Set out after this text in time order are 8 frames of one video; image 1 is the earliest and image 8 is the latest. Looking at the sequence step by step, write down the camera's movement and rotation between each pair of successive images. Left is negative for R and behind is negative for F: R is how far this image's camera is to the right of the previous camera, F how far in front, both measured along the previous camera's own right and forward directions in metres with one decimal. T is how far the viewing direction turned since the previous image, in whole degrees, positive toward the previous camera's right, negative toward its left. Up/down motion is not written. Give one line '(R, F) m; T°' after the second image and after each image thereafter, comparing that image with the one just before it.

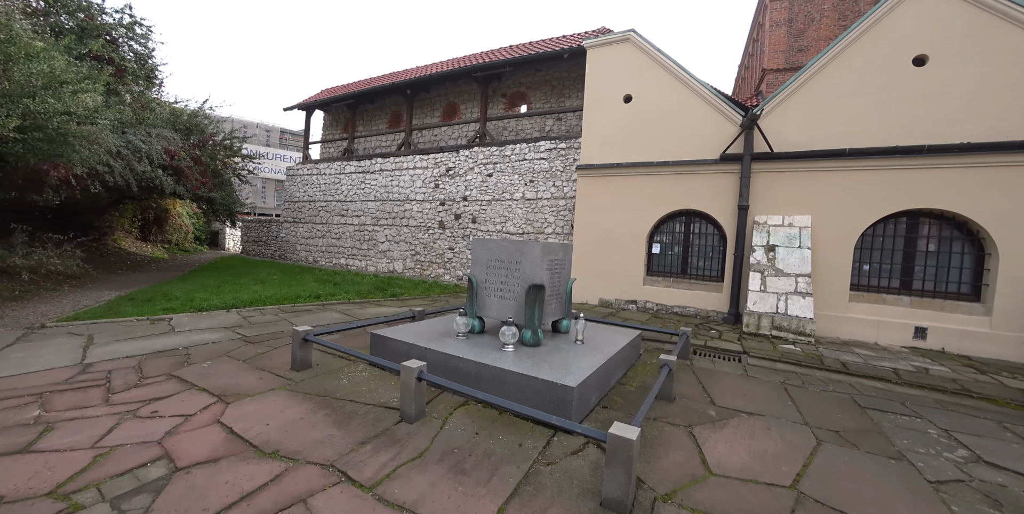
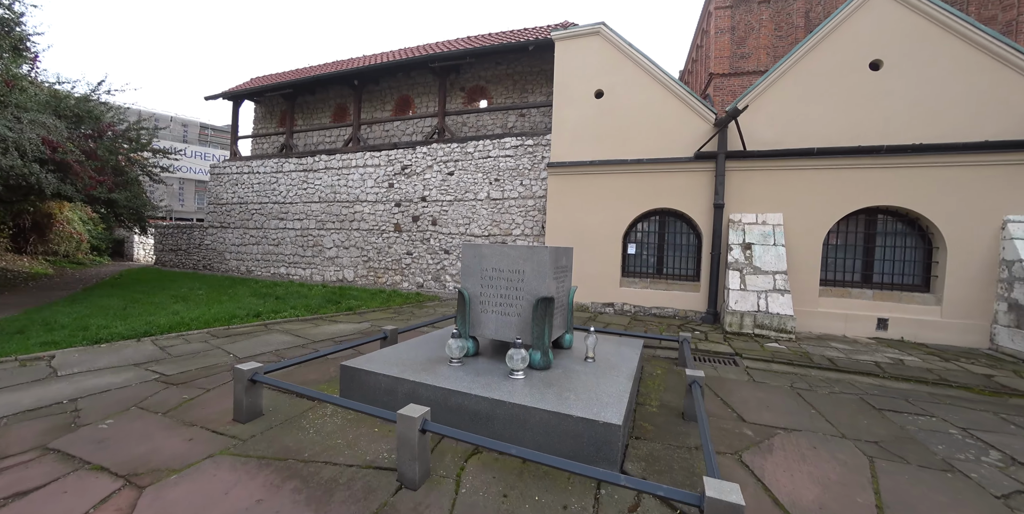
(-0.5, +0.7) m; +8°
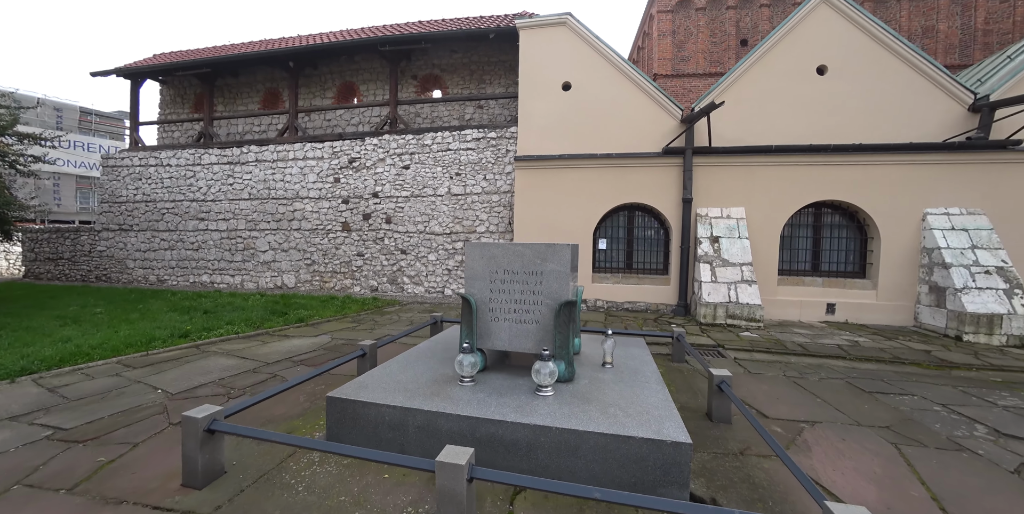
(-0.6, +0.5) m; +9°
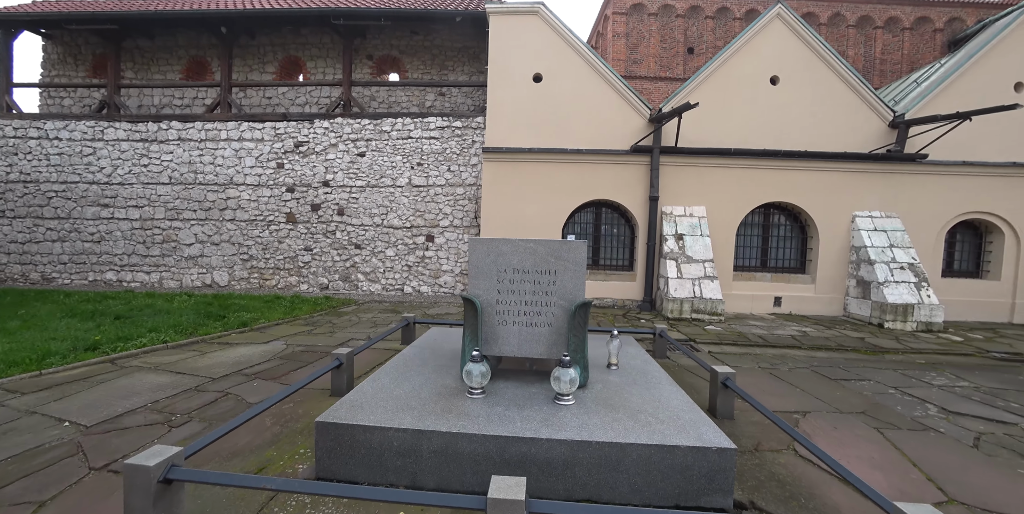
(-0.5, +0.3) m; +9°
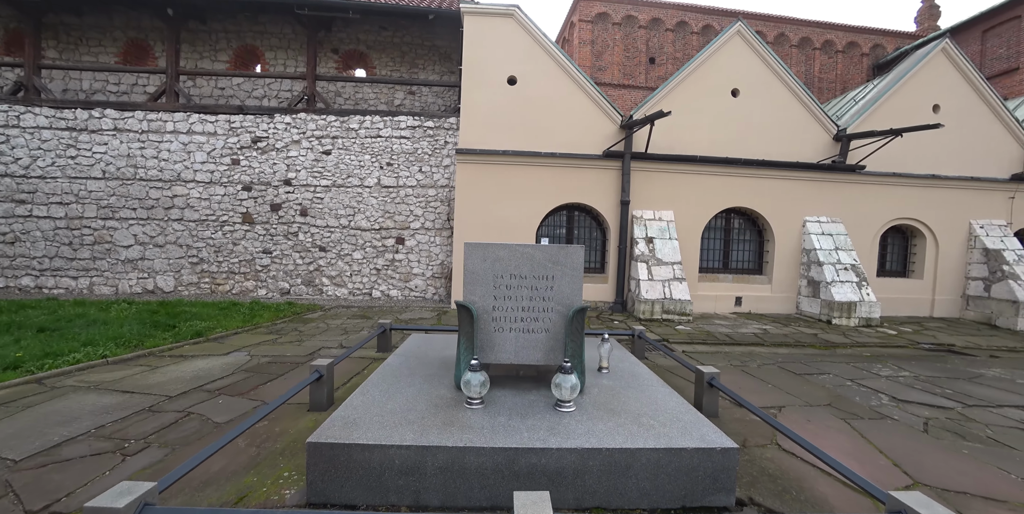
(-0.3, +0.1) m; +6°
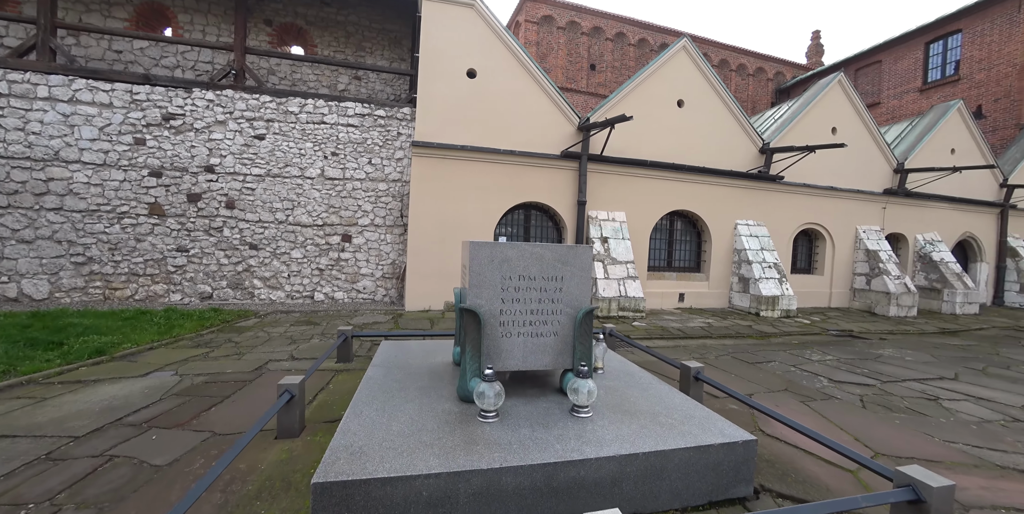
(-0.5, +0.2) m; +10°
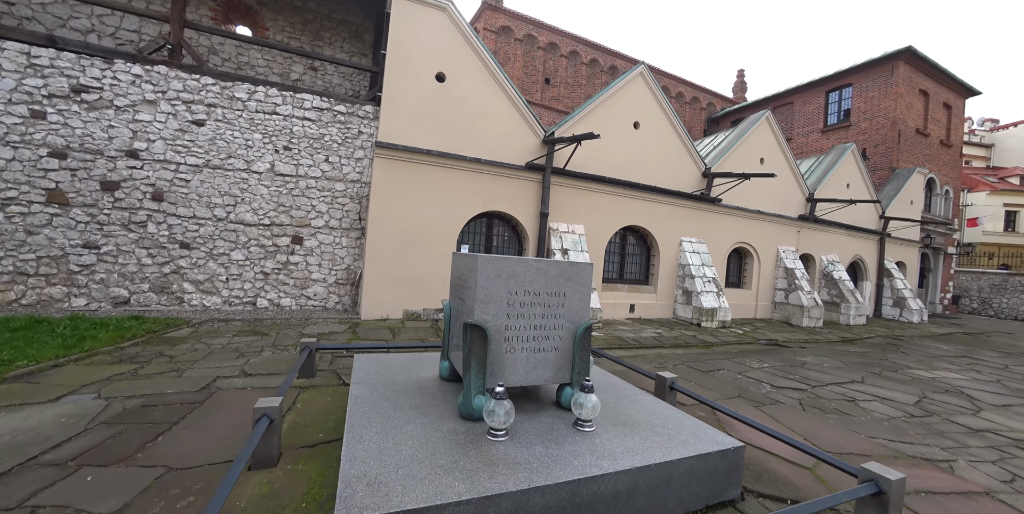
(-0.5, 0.0) m; +9°
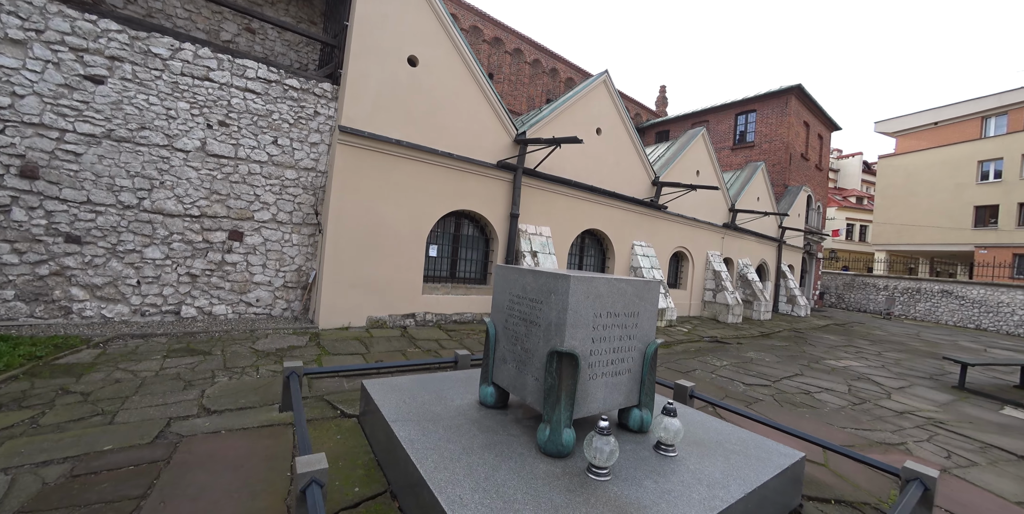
(-1.1, +0.4) m; +12°
